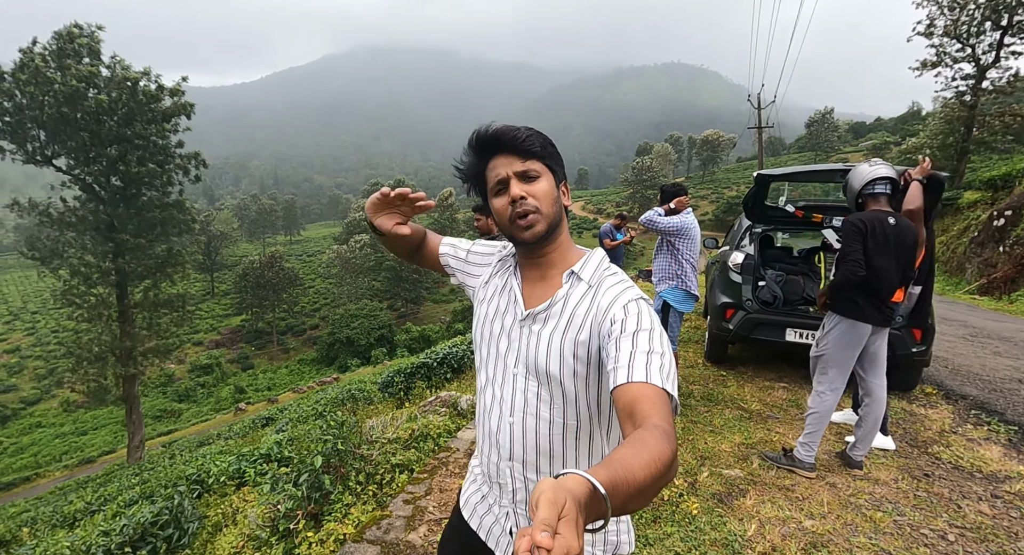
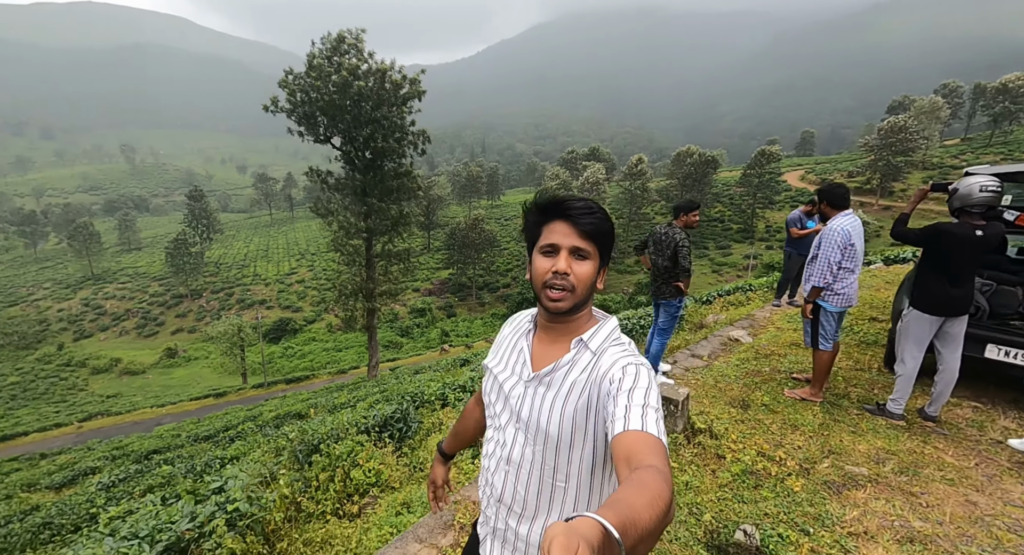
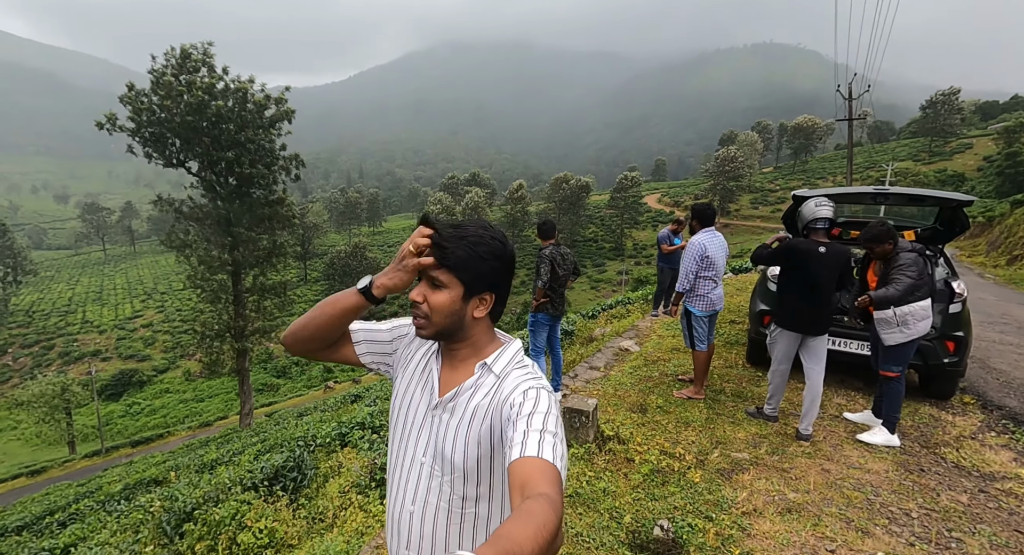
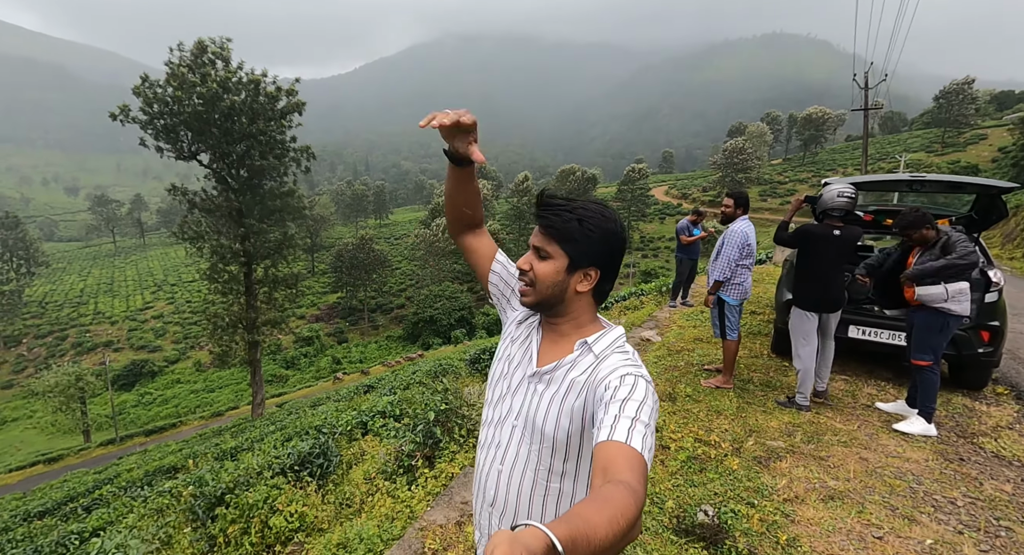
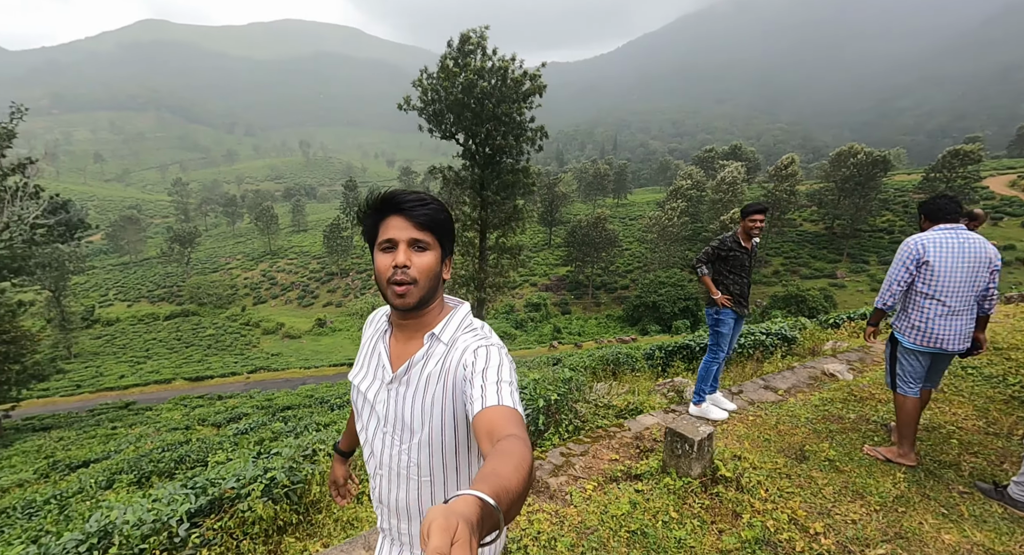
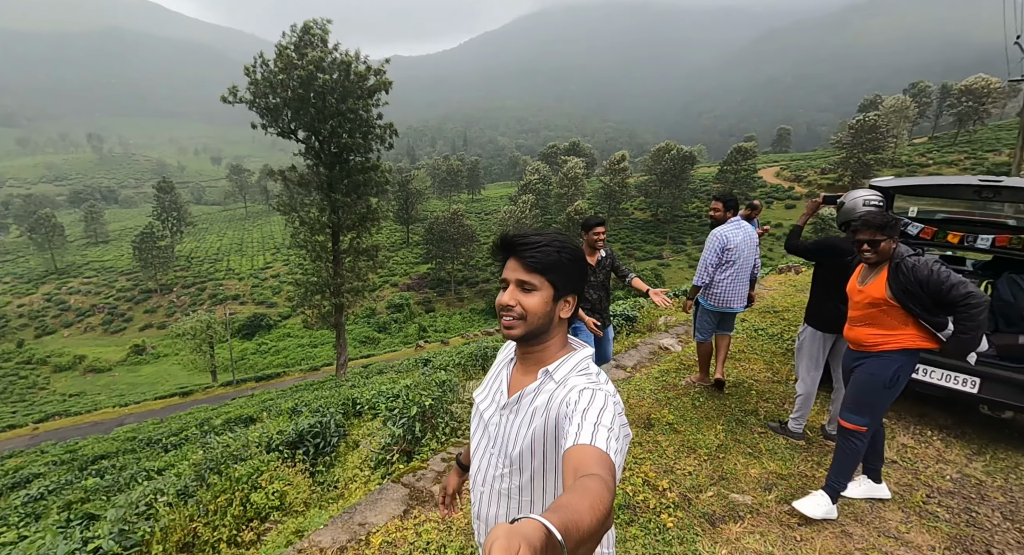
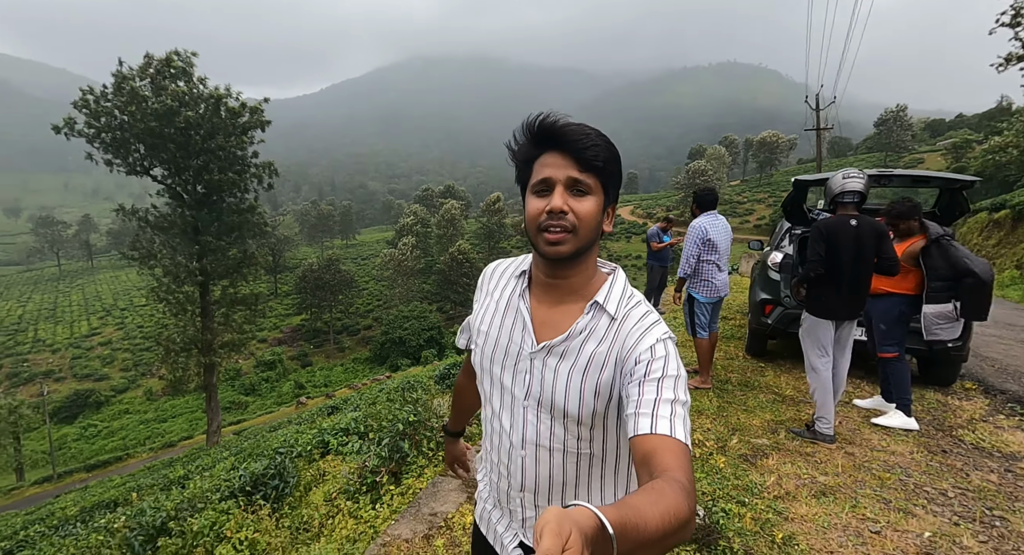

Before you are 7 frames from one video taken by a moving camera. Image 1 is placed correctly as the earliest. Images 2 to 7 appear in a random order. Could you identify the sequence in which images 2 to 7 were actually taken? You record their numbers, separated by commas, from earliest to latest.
7, 3, 4, 2, 5, 6
